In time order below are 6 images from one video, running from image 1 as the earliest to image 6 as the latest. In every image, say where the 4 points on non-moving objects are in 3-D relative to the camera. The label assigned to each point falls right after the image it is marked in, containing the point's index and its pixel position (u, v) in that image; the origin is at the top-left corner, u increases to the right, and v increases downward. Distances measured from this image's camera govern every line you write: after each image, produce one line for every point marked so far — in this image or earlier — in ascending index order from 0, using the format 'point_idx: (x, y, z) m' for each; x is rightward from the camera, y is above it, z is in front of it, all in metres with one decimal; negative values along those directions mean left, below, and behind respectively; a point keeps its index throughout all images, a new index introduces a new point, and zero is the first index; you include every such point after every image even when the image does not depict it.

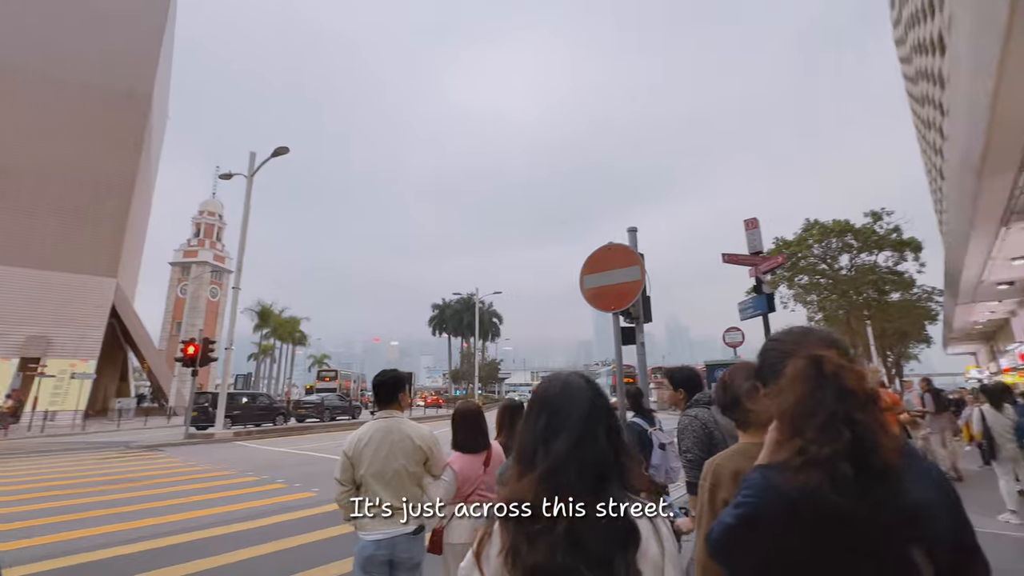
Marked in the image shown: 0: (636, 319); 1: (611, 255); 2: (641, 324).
0: (+1.3, -0.3, +9.8) m
1: (+1.1, +0.4, +9.4) m
2: (+1.4, -0.4, +9.7) m
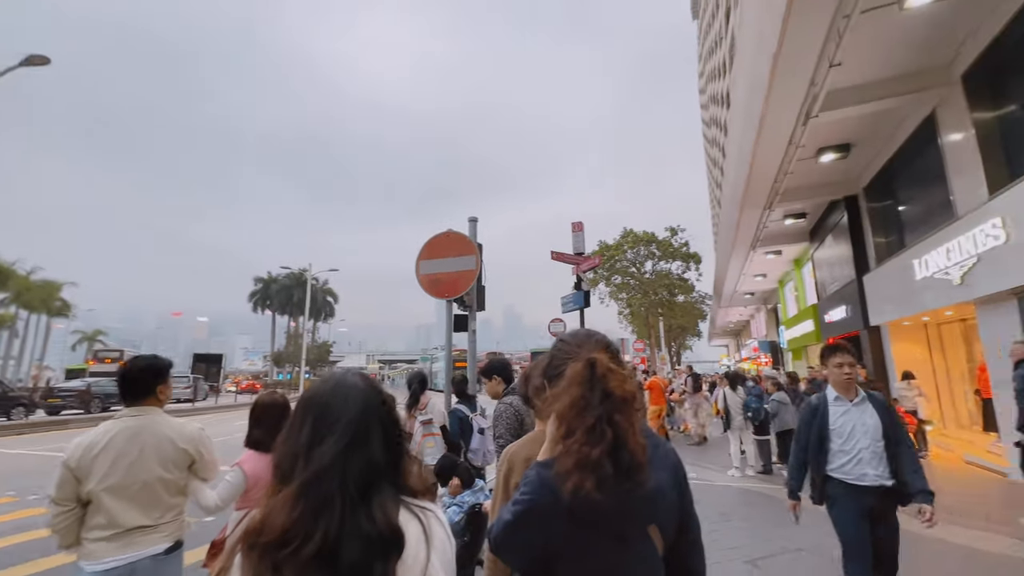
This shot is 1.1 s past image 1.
0: (-0.6, -0.3, +11.0) m
1: (-0.8, +0.4, +10.5) m
2: (-0.5, -0.3, +10.8) m
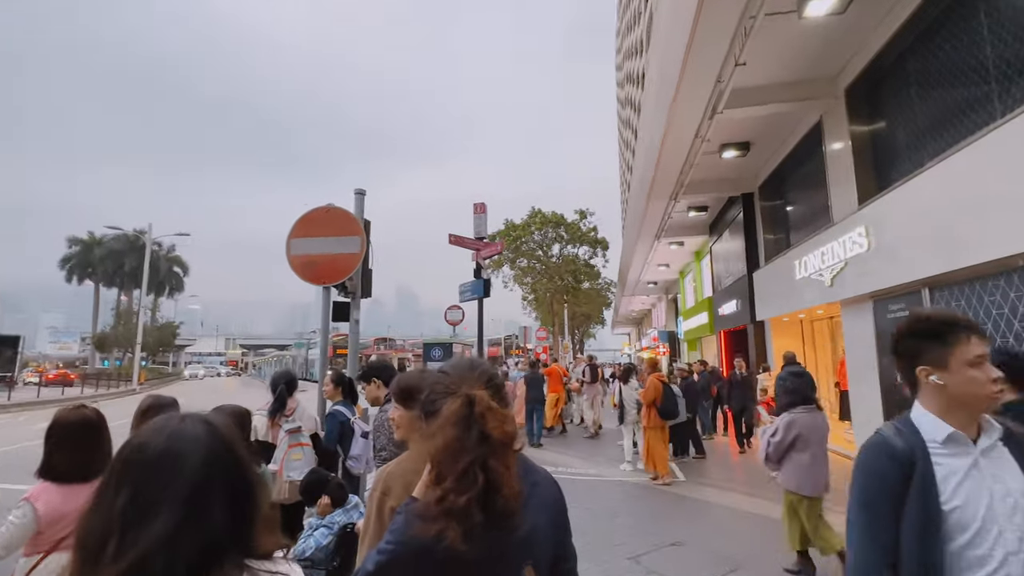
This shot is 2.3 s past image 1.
0: (-1.7, 0.0, +9.7) m
1: (-1.8, +0.7, +9.2) m
2: (-1.7, -0.1, +9.6) m
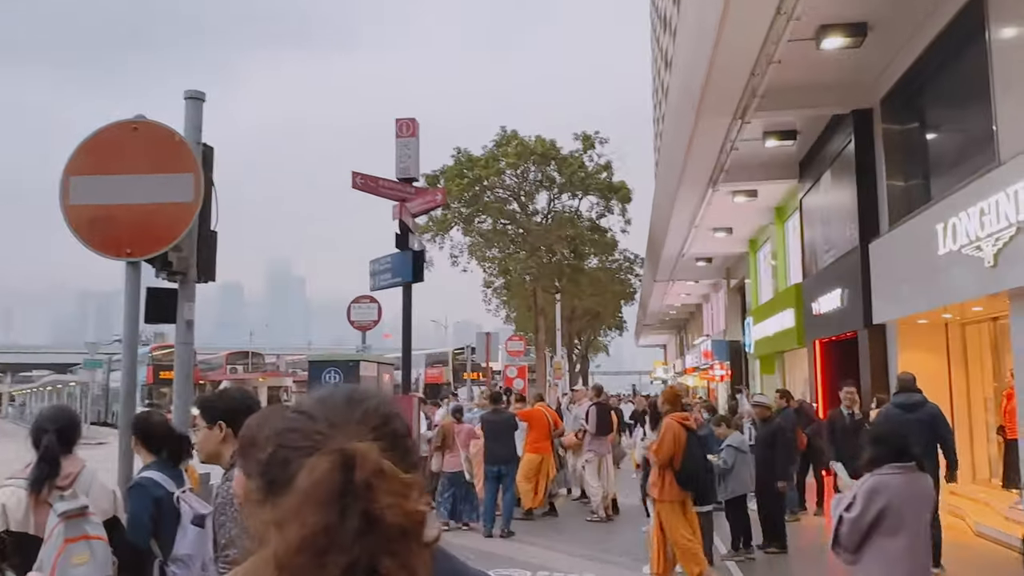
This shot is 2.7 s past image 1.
0: (-2.0, +0.1, +5.6) m
1: (-2.1, +0.8, +5.0) m
2: (-2.0, 0.0, +5.5) m
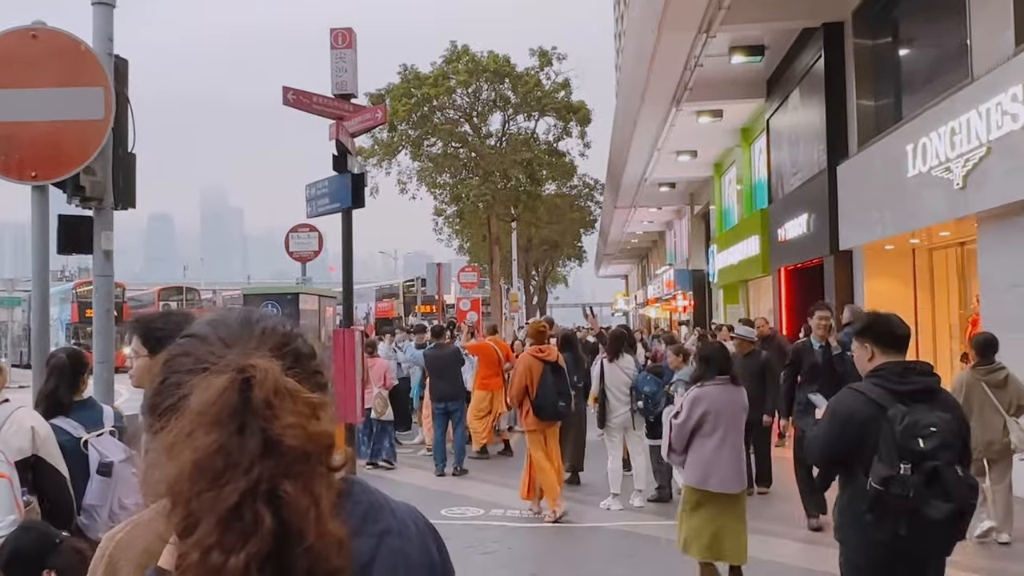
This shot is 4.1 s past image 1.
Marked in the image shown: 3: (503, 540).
0: (-2.3, +0.5, +5.1) m
1: (-2.3, +1.2, +4.5) m
2: (-2.2, +0.4, +5.0) m
3: (-0.1, -2.1, +7.6) m
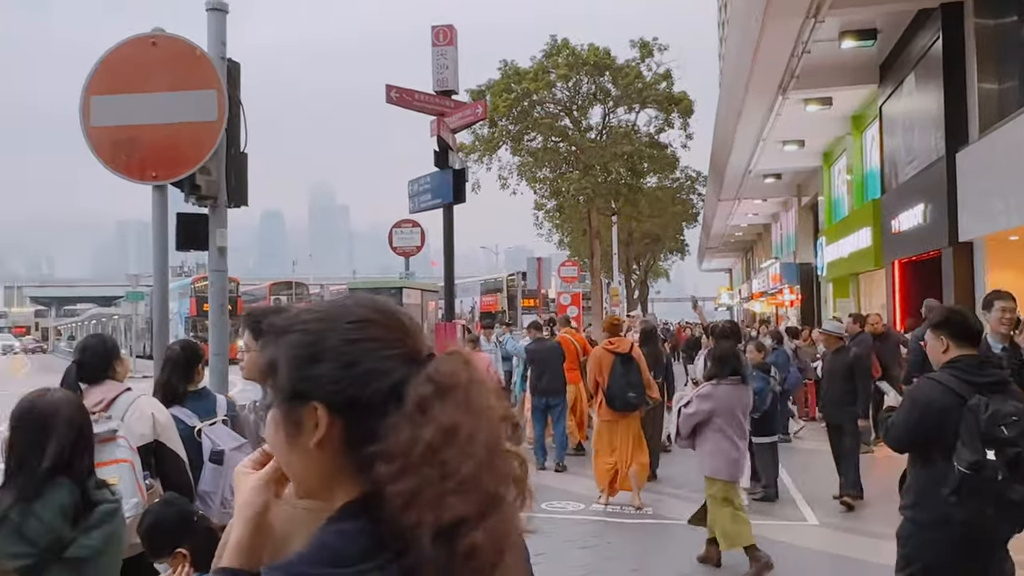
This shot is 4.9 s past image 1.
0: (-1.7, +0.5, +5.3) m
1: (-1.8, +1.2, +4.8) m
2: (-1.7, +0.5, +5.2) m
3: (+0.8, -2.1, +7.6) m
